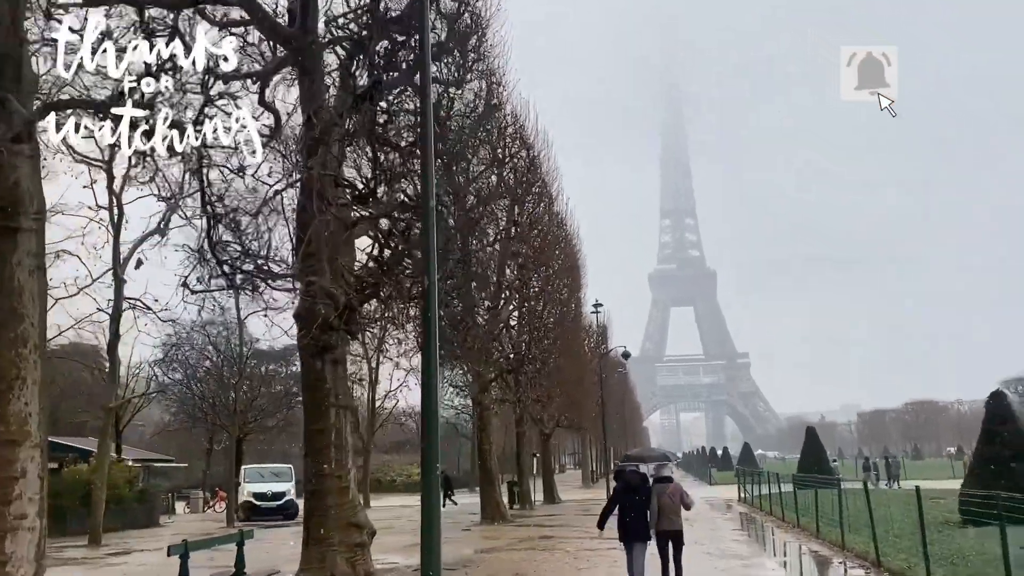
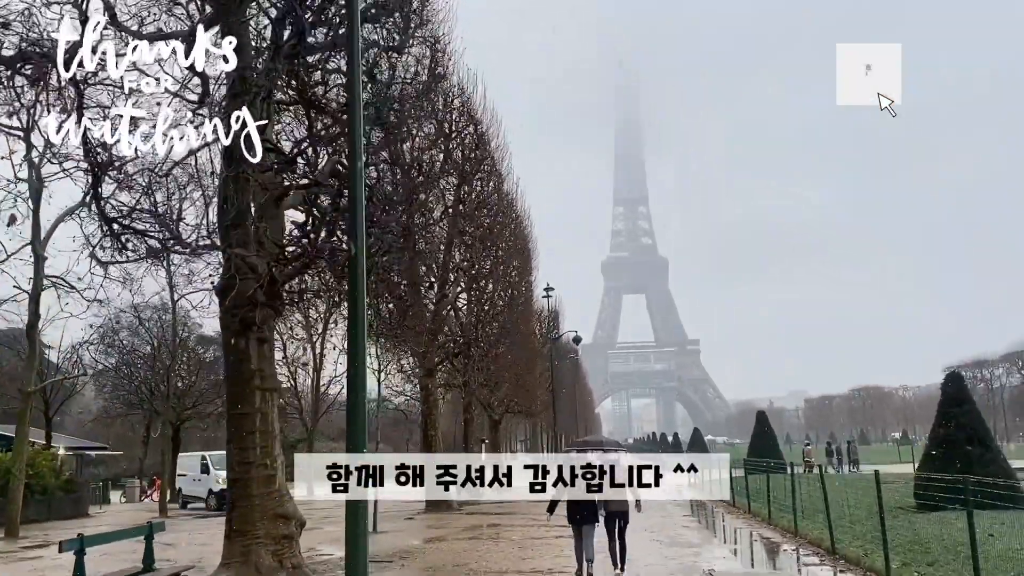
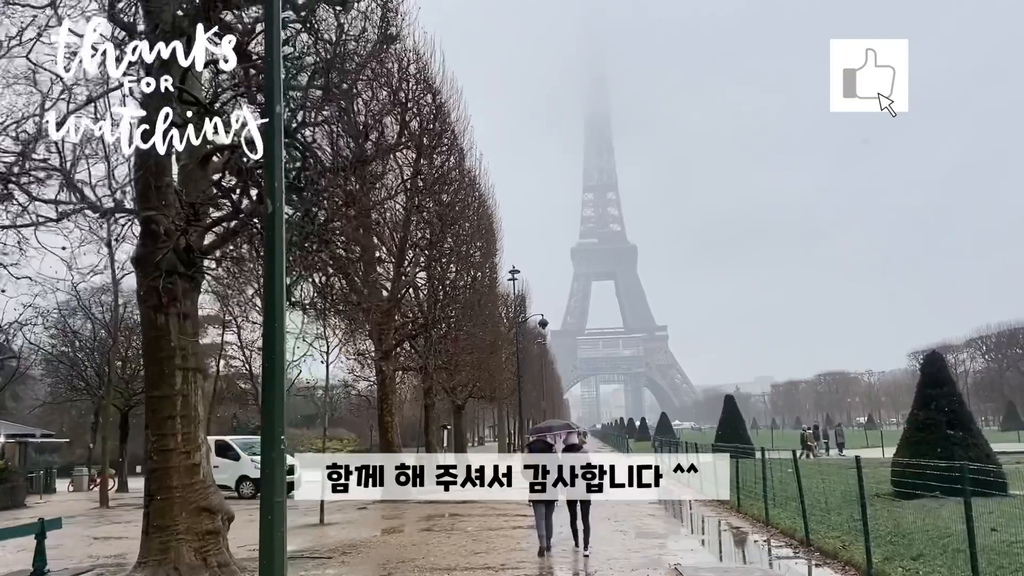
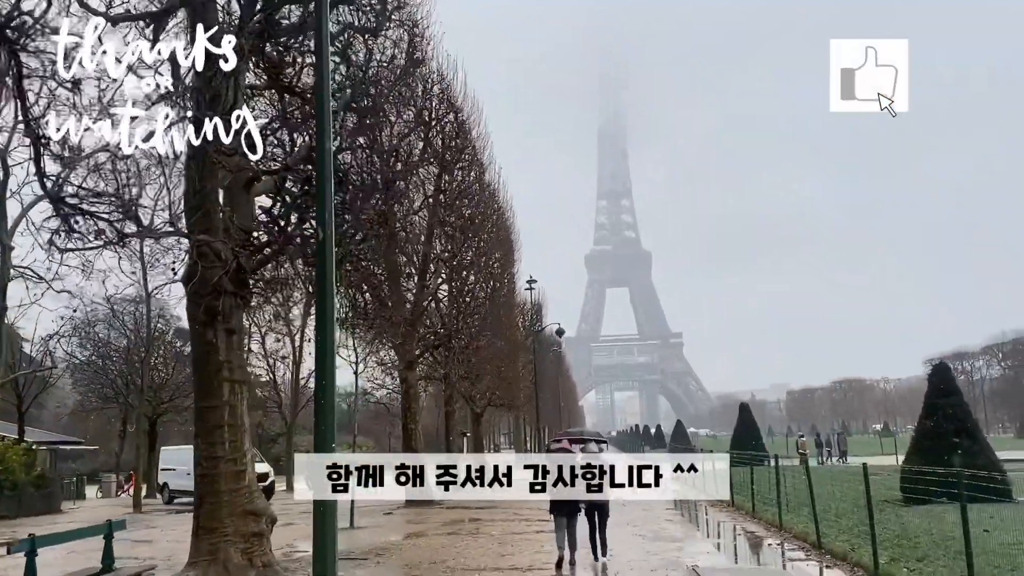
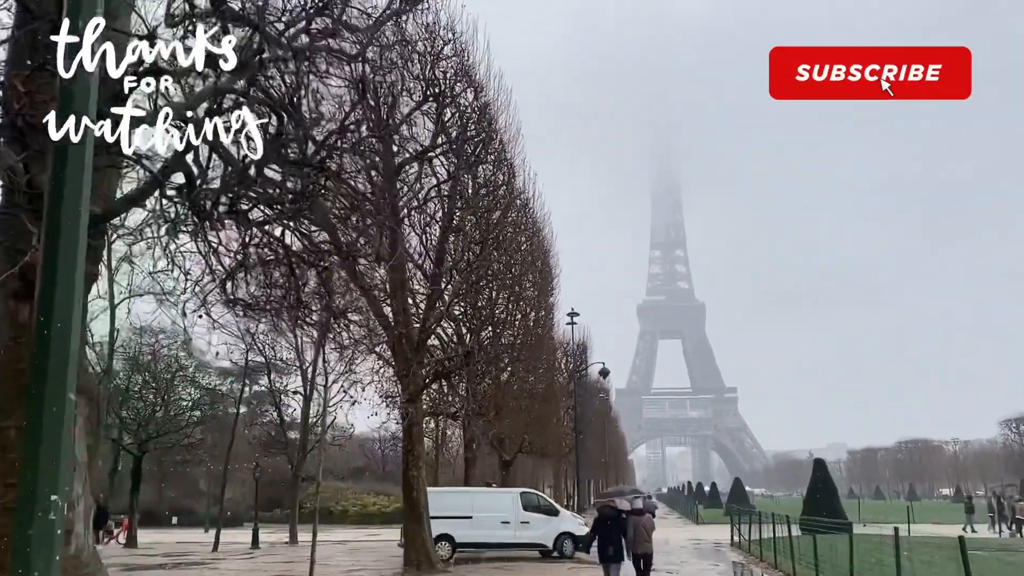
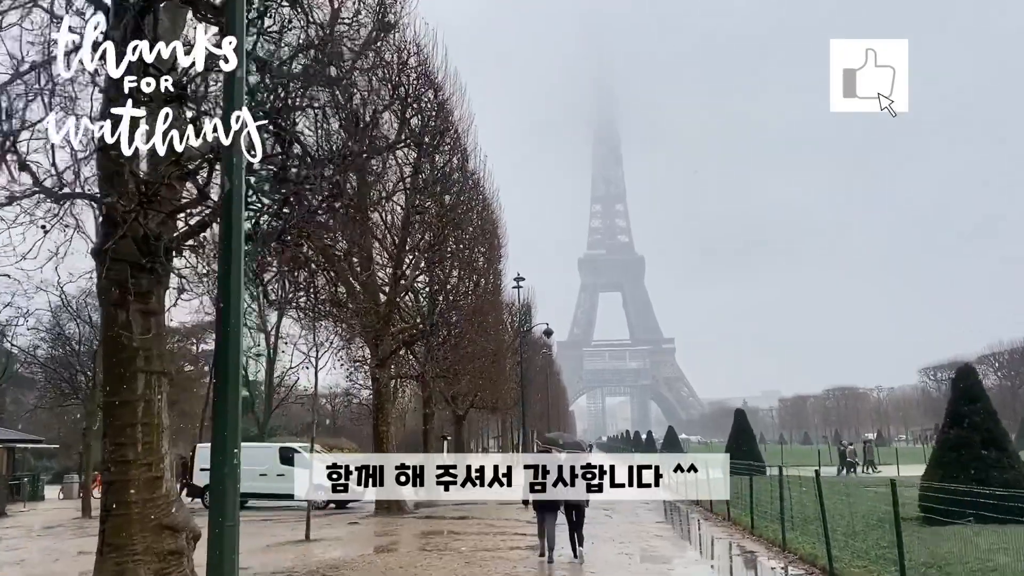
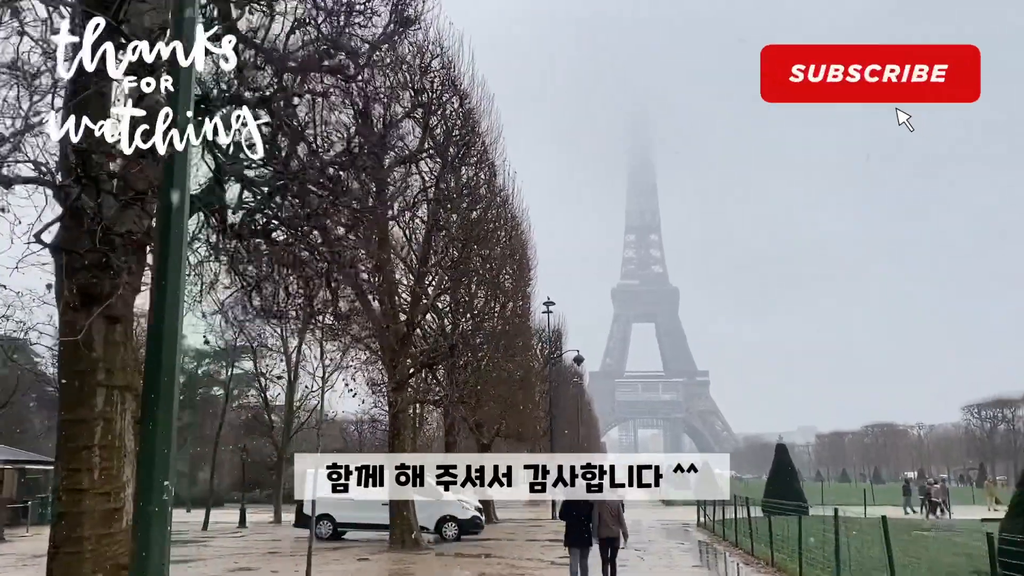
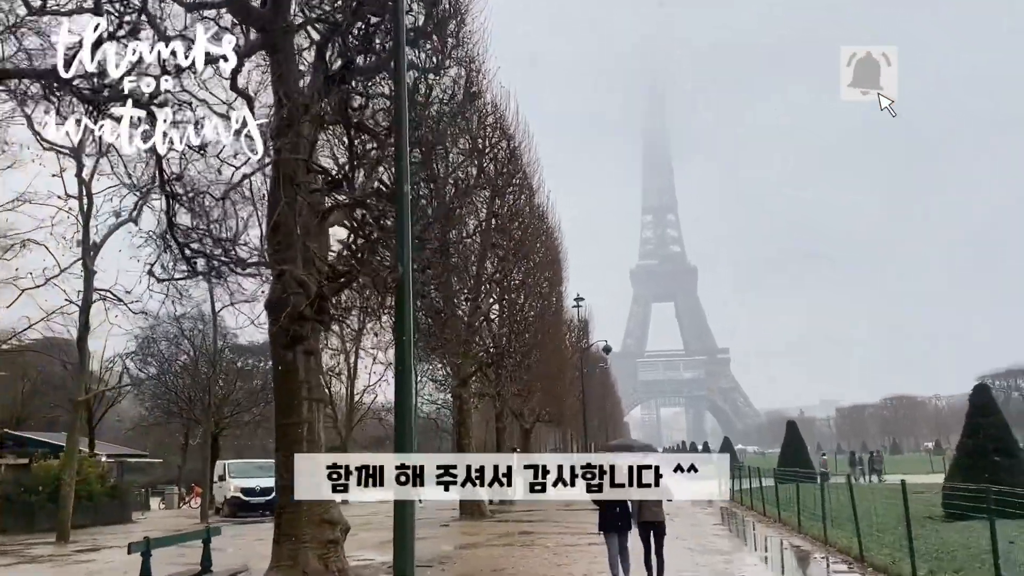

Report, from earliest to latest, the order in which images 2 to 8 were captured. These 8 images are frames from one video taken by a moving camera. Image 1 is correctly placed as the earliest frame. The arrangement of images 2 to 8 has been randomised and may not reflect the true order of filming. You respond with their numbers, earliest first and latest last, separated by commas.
8, 2, 4, 3, 6, 7, 5
